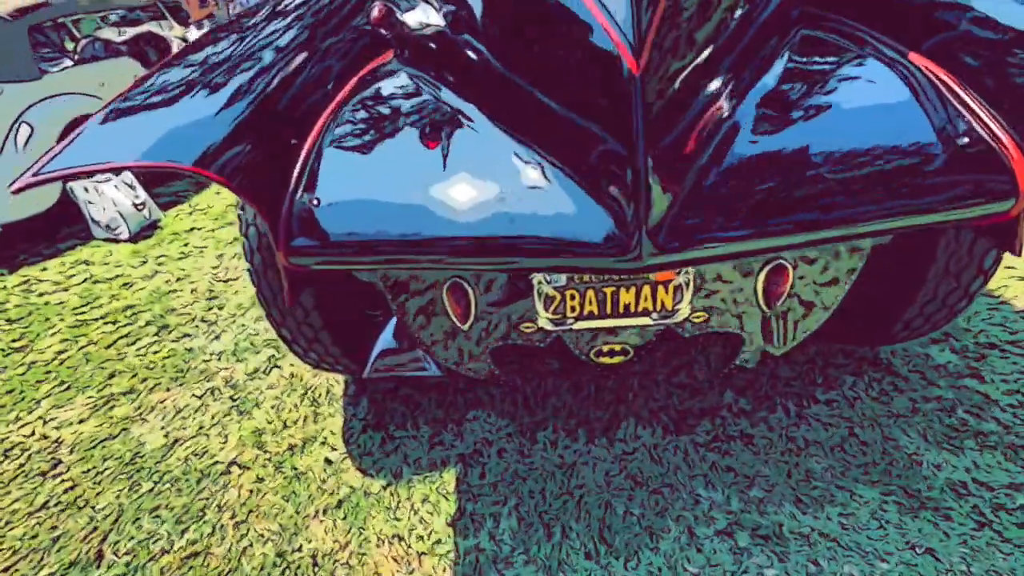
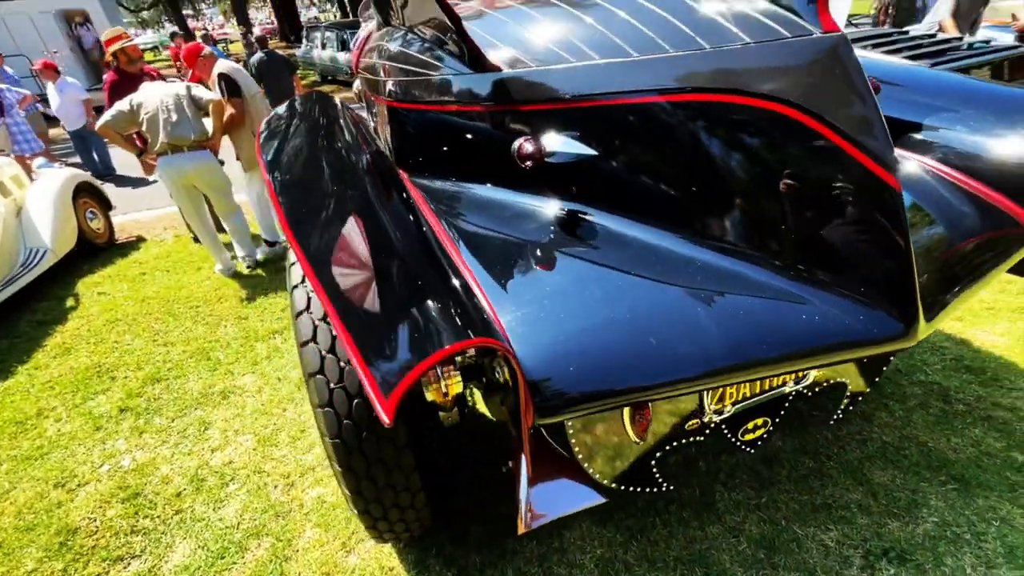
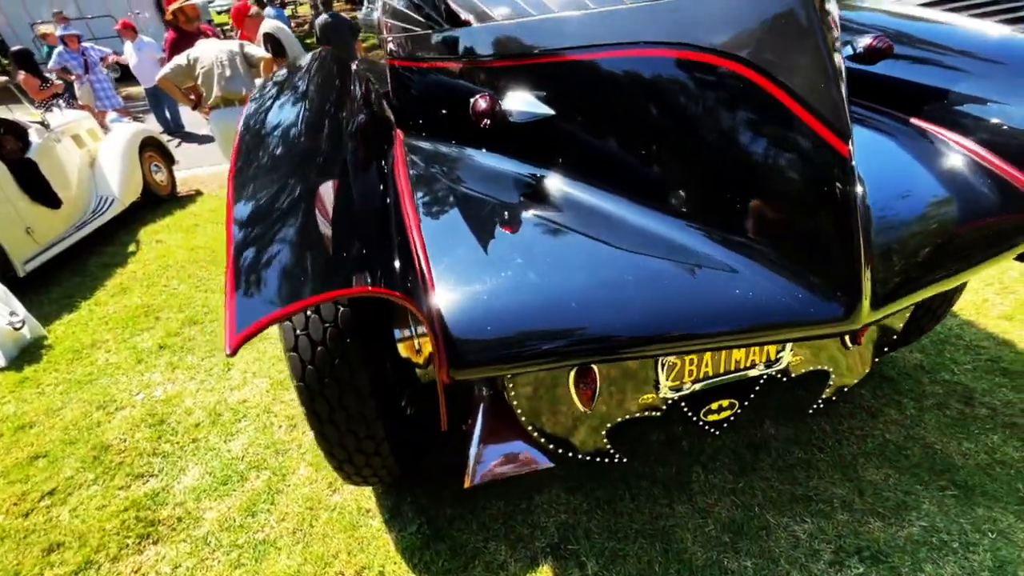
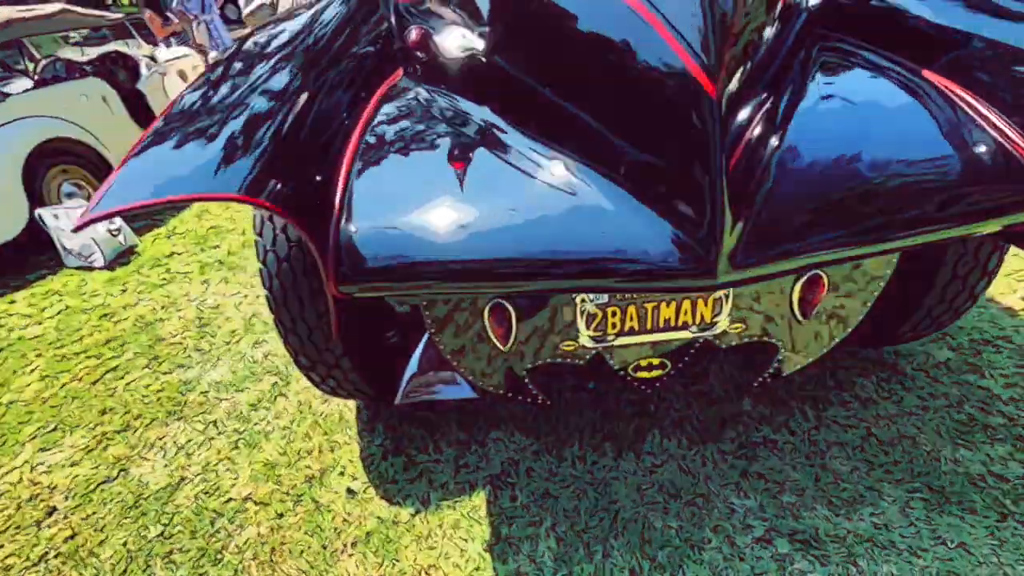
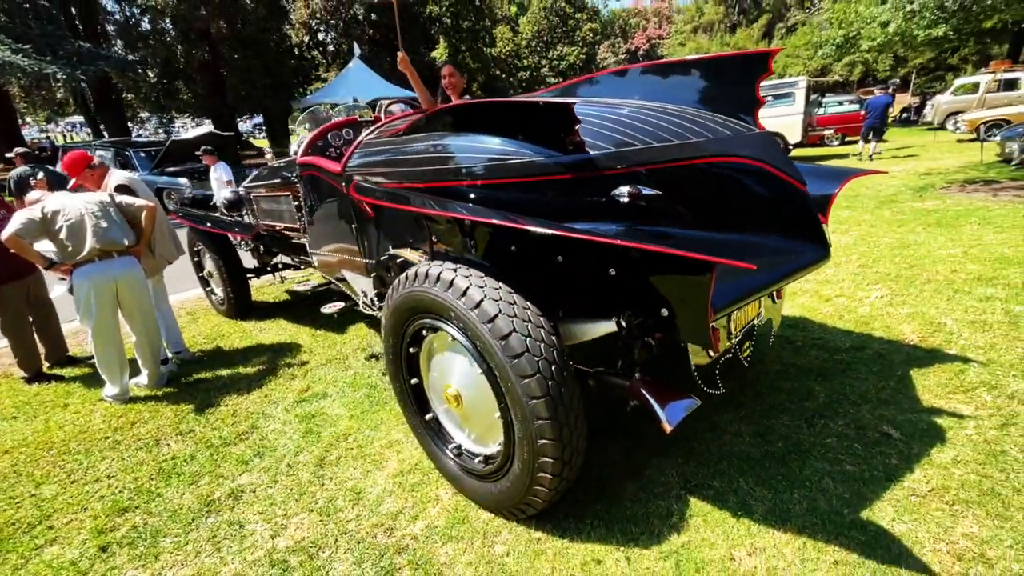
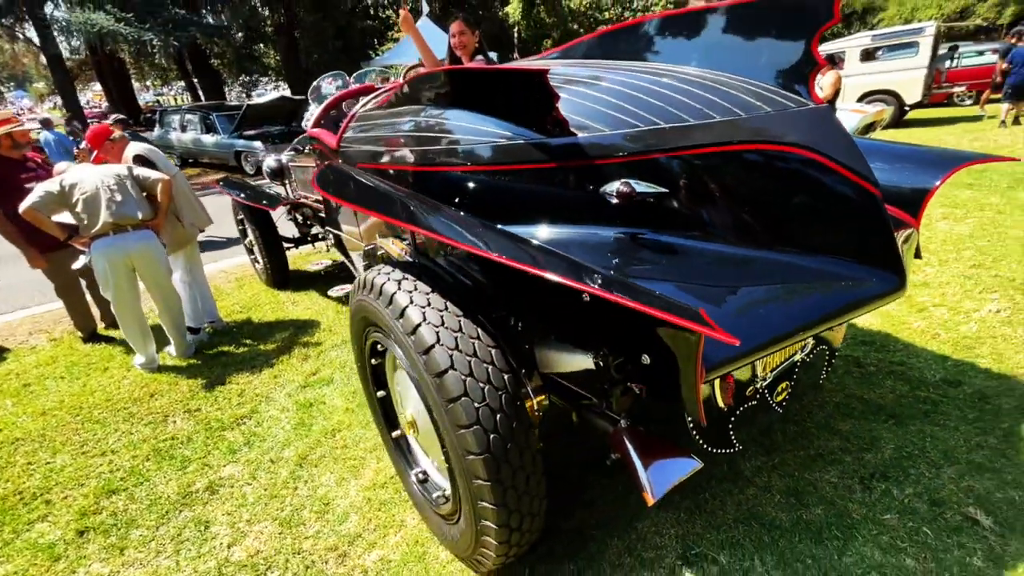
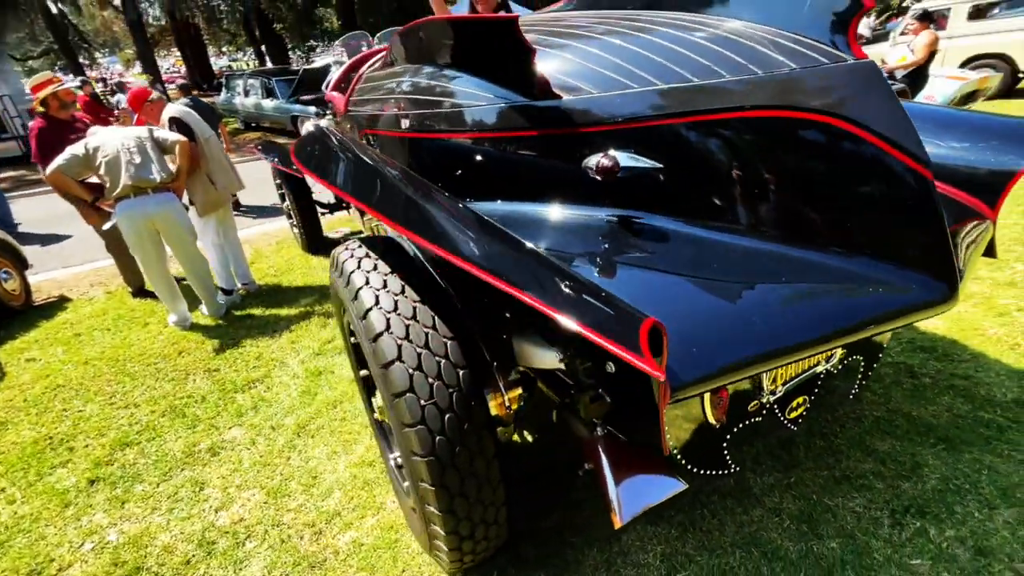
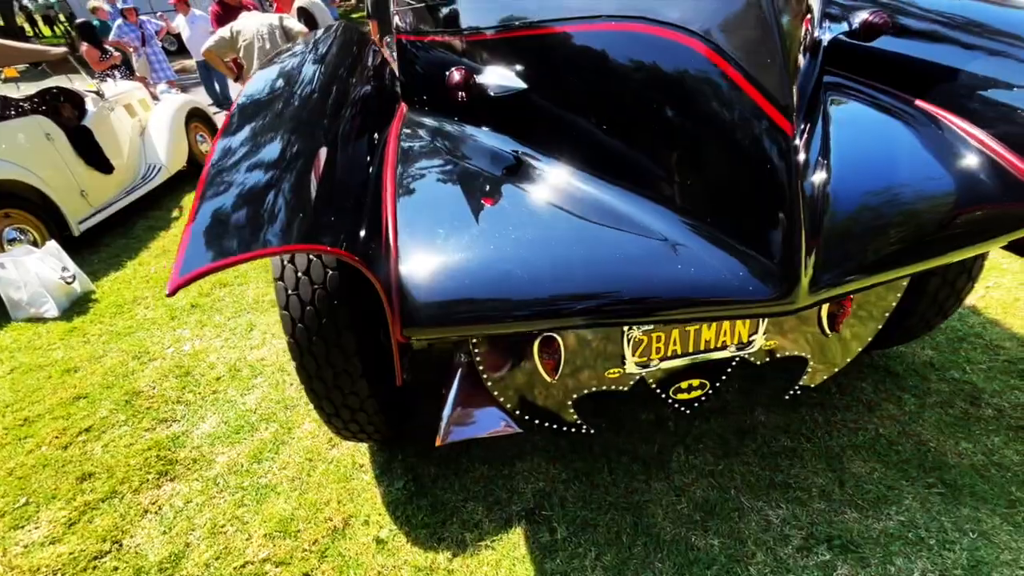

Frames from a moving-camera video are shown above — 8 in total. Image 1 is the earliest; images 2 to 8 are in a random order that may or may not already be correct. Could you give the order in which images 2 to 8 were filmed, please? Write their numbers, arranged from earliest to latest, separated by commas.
4, 8, 3, 2, 7, 6, 5
